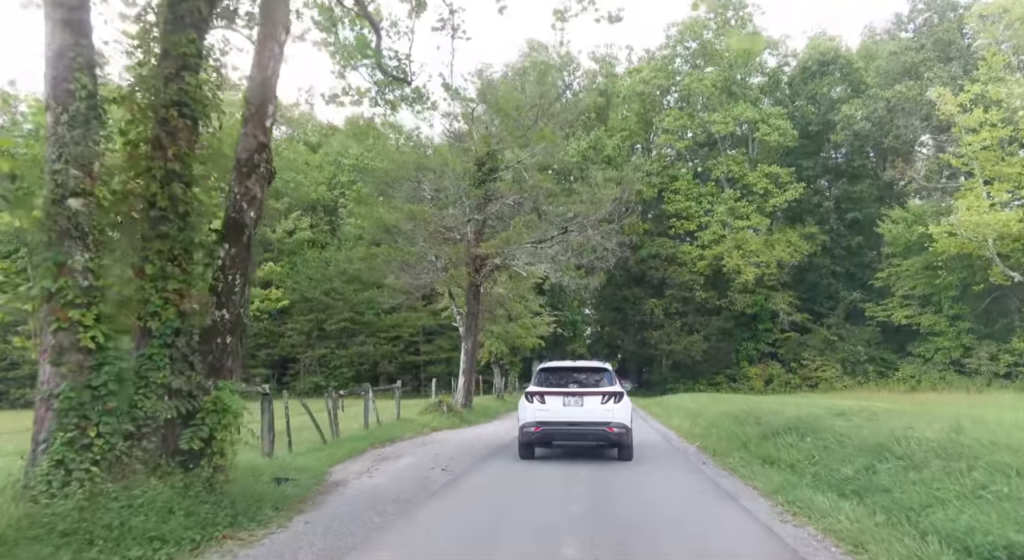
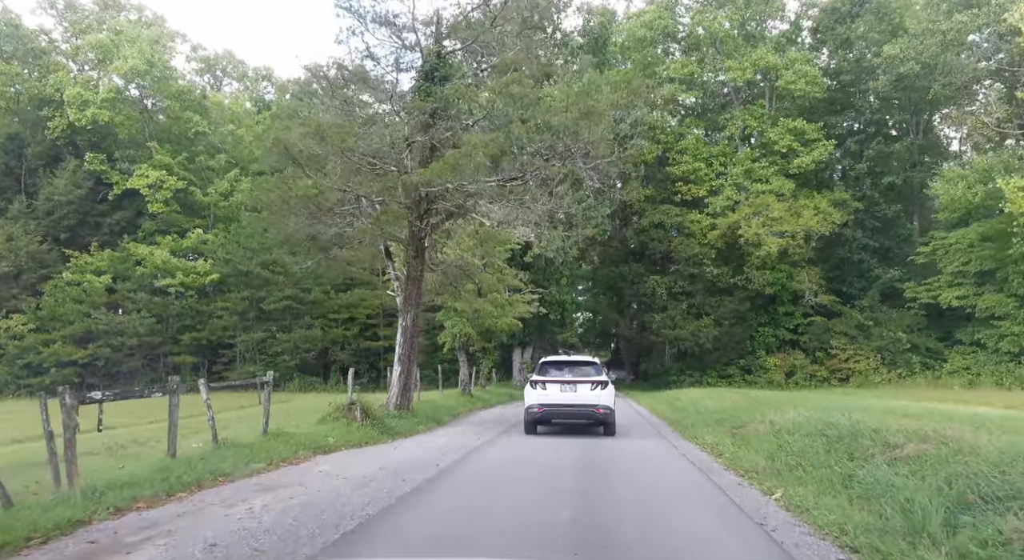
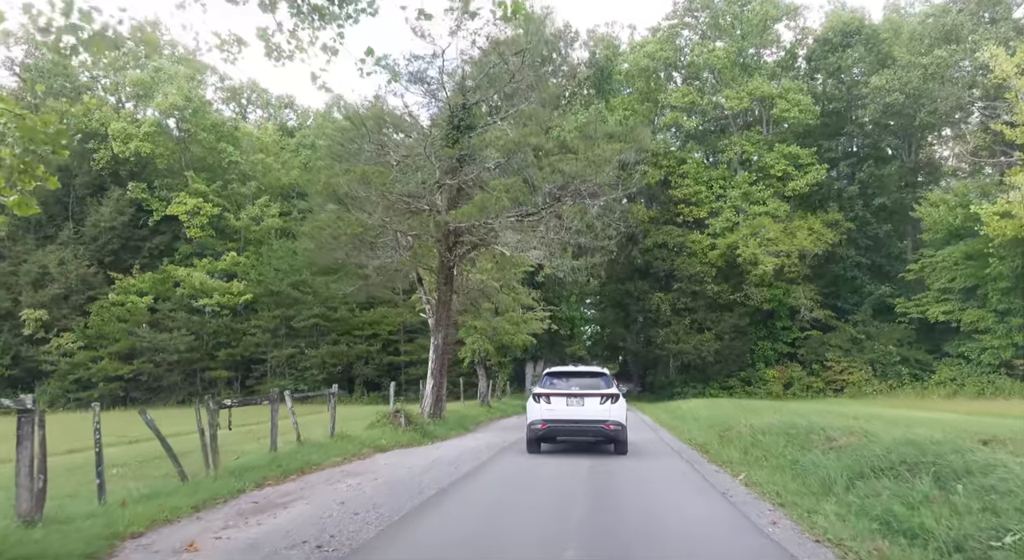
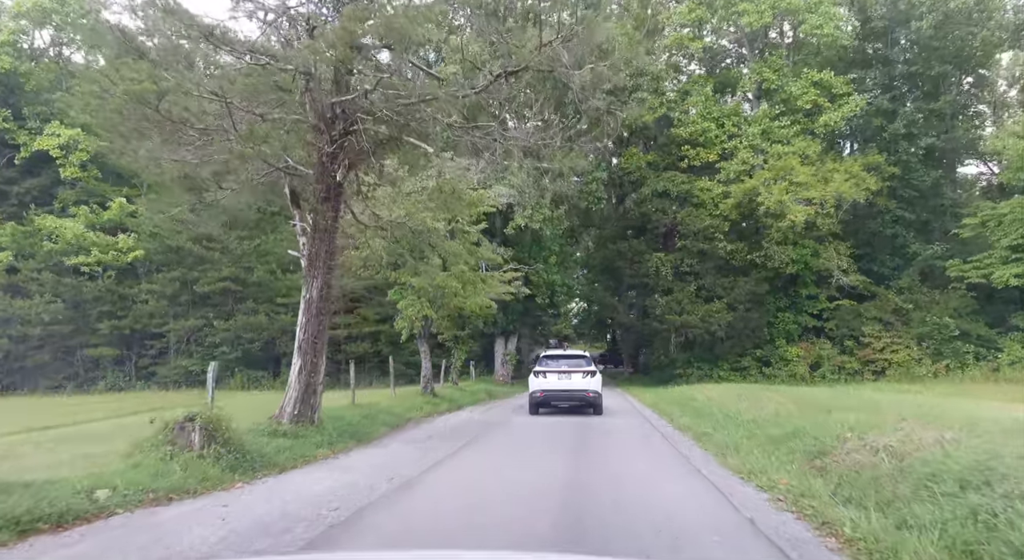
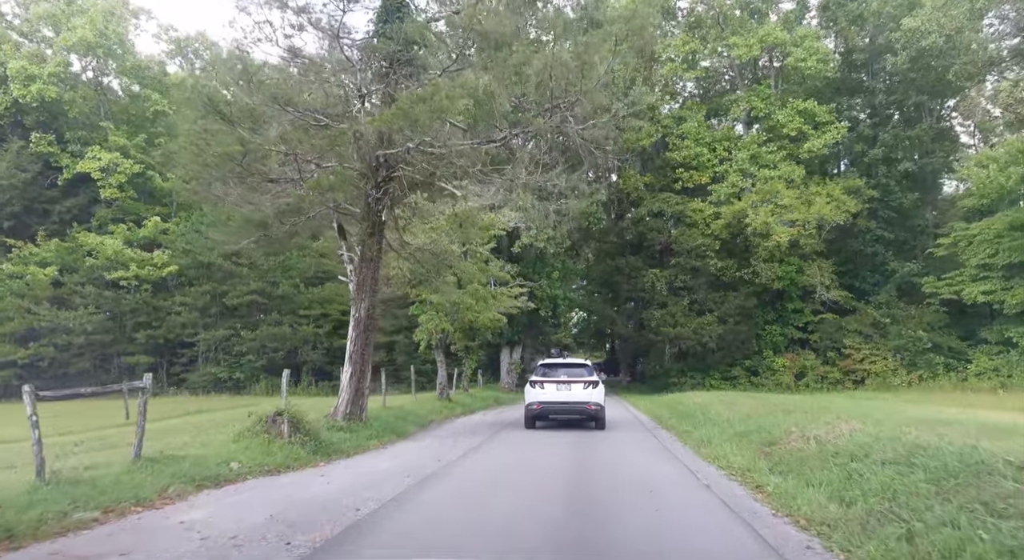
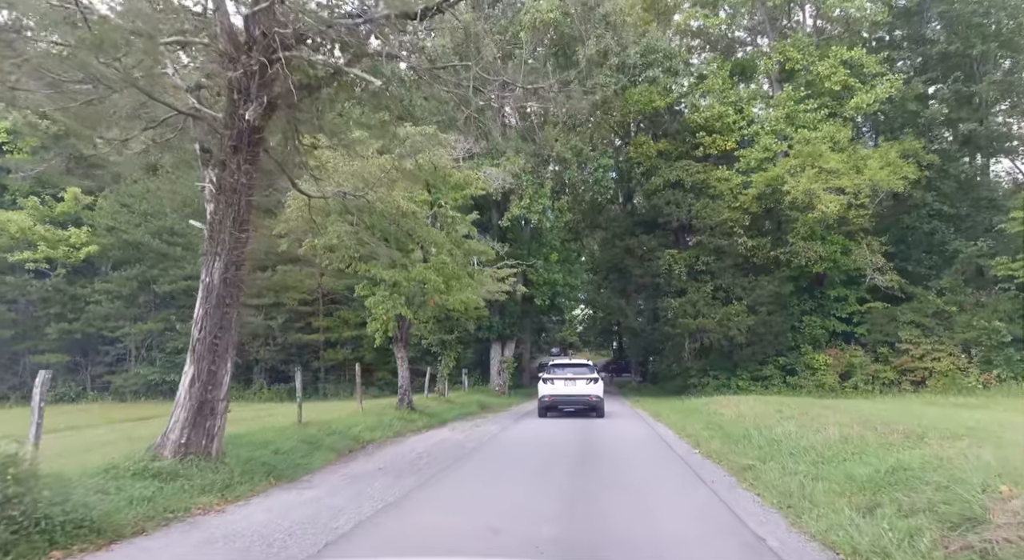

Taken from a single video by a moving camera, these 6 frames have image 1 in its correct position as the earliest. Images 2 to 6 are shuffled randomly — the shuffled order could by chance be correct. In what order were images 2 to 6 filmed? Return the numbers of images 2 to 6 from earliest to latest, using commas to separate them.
3, 2, 5, 4, 6
